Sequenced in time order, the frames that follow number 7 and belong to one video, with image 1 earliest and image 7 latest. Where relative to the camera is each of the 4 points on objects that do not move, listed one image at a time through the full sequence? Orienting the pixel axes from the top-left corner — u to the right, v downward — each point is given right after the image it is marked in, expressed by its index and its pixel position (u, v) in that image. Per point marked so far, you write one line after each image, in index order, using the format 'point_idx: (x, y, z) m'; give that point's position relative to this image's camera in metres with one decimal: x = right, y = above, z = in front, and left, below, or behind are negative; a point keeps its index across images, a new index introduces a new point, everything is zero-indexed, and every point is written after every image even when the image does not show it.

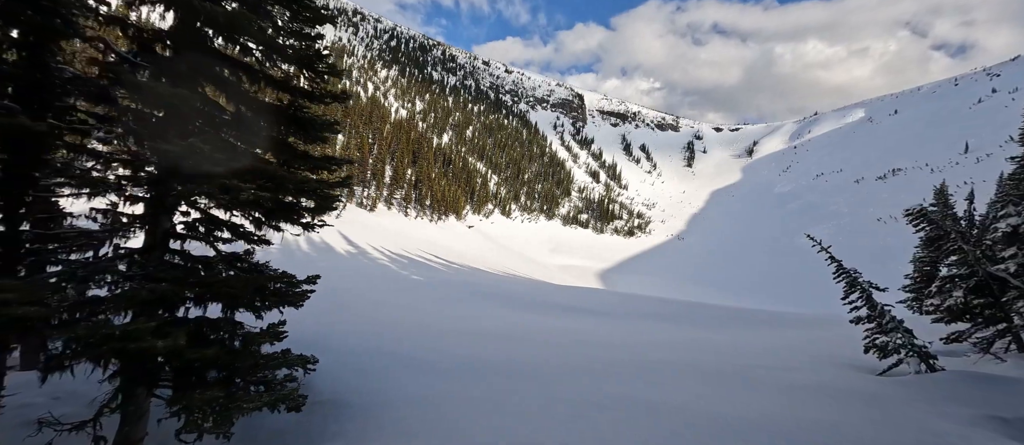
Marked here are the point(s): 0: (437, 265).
0: (-3.8, -1.9, +18.8) m
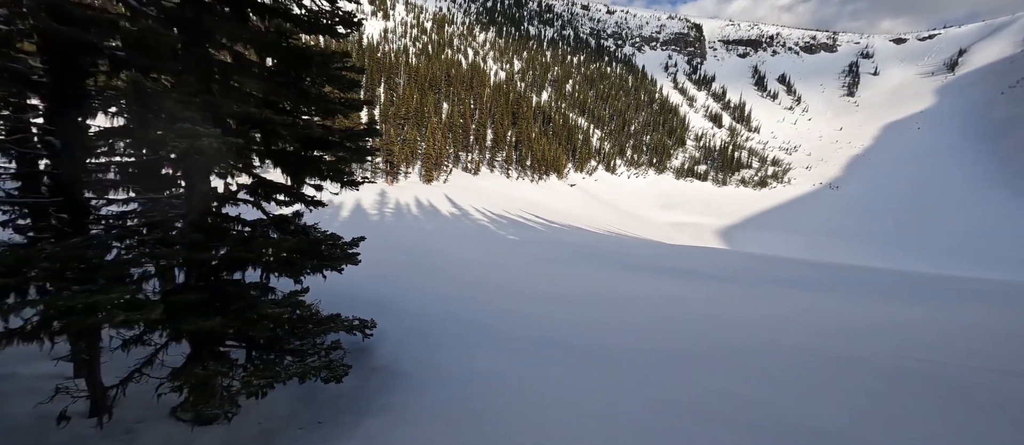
0: (+0.9, -0.1, +18.8) m
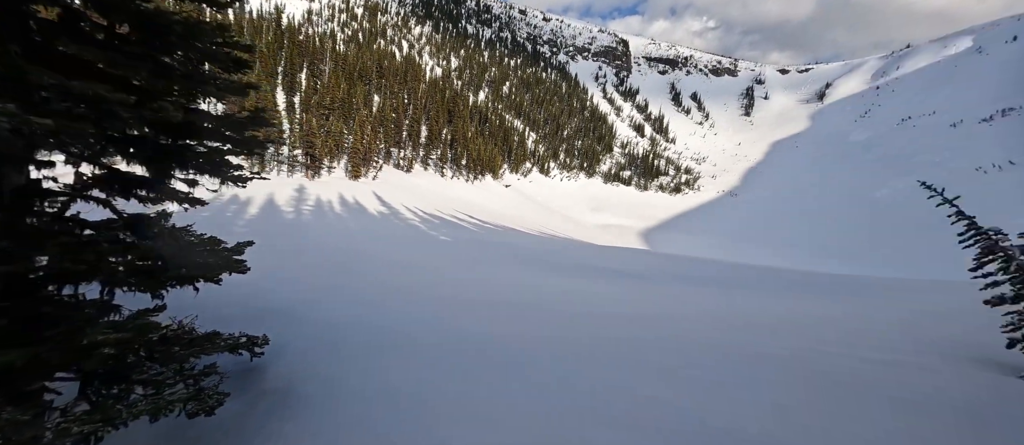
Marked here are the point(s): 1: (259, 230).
0: (-2.0, -0.1, +18.5) m
1: (-6.1, -0.2, +10.3) m
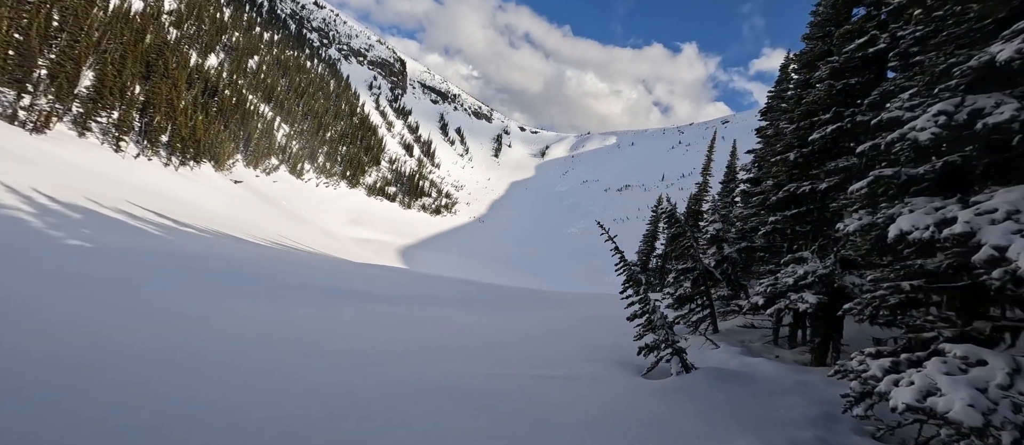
0: (-11.7, 0.0, +13.4) m
1: (-10.8, +0.4, +4.2) m
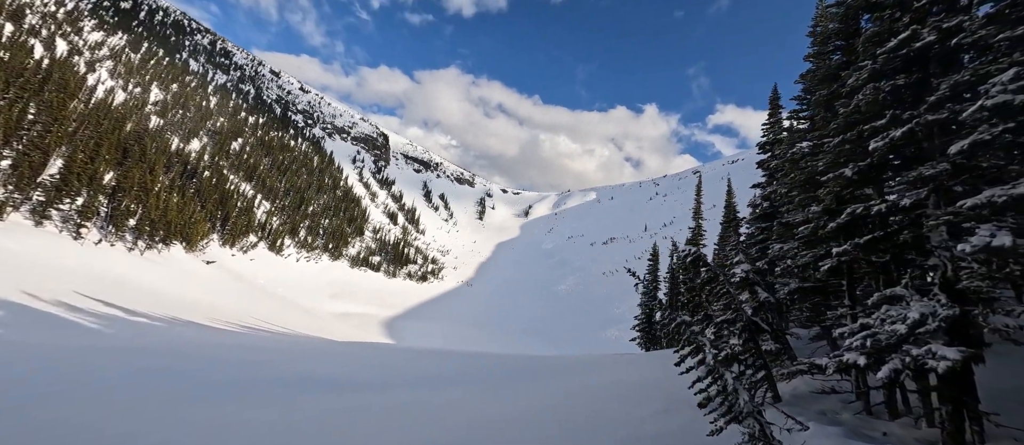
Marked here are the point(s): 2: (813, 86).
0: (-11.5, -2.4, +10.7) m
1: (-10.5, -0.6, +1.7) m
2: (+9.7, +4.3, +13.6) m
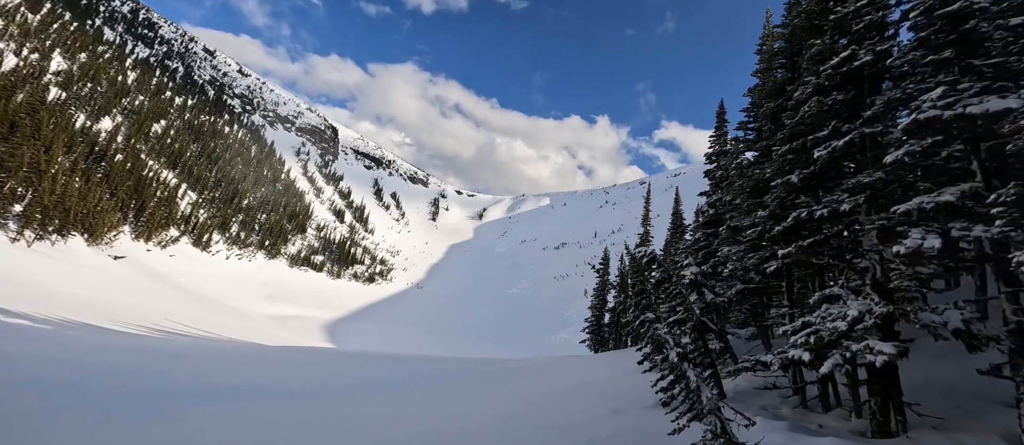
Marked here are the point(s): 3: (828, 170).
0: (-12.8, -1.9, +8.5) m
1: (-10.7, -0.1, -0.2) m
2: (+8.1, +4.2, +13.8) m
3: (+6.9, +1.1, +9.2) m
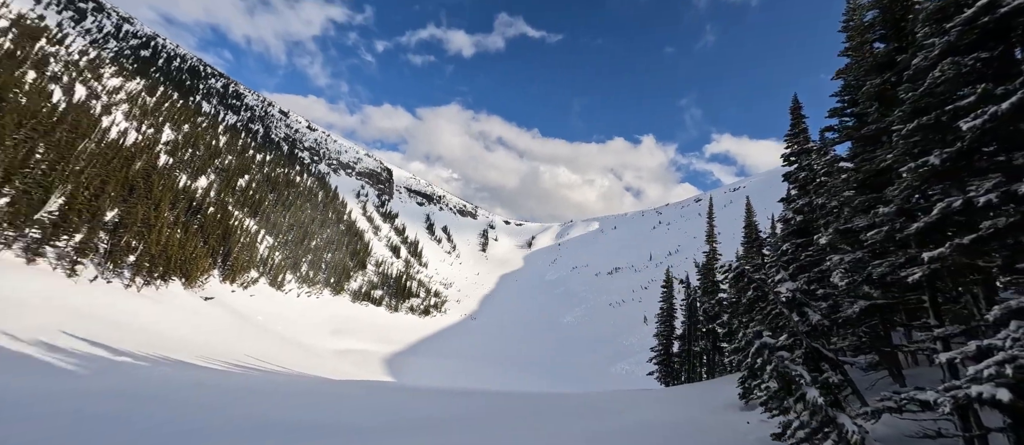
0: (-10.8, -3.0, +9.4) m
1: (-9.9, -0.5, +0.6) m
2: (+10.2, +4.0, +12.7) m
3: (+8.7, +1.2, +8.1) m
